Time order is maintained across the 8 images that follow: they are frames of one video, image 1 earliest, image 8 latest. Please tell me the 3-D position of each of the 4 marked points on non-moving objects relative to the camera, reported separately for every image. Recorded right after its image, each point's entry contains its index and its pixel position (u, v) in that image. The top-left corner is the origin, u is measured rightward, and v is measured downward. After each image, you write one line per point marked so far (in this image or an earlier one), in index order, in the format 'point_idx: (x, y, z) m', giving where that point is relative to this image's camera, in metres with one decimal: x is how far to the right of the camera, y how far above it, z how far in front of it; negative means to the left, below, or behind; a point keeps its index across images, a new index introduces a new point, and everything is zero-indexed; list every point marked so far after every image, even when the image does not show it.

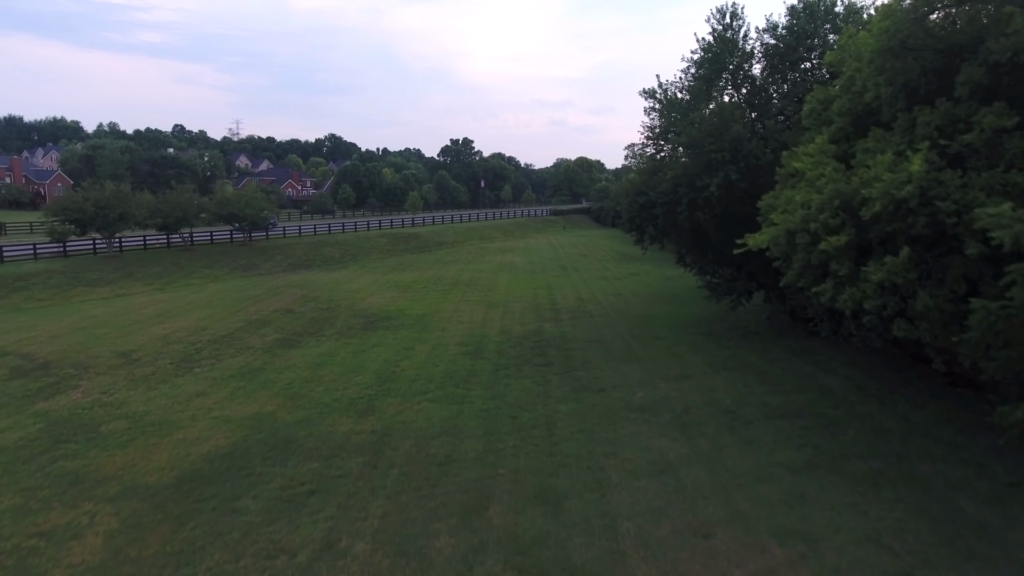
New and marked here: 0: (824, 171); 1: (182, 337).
0: (+4.9, +1.8, +9.4) m
1: (-8.9, -1.3, +16.1) m
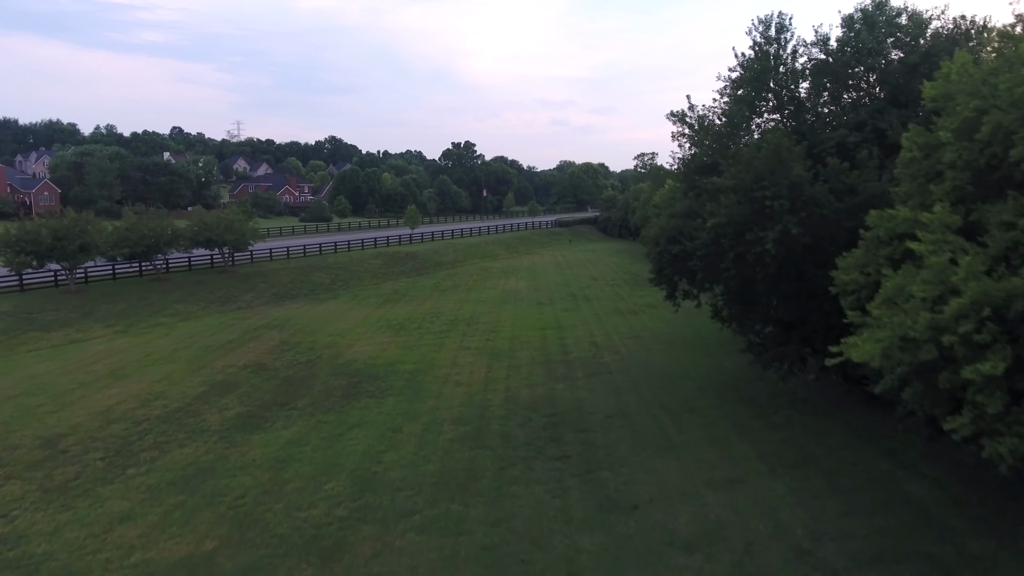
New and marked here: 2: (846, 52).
0: (+5.1, +0.4, +6.9) m
1: (-8.7, -2.8, +13.5) m
2: (+8.3, +5.9, +14.9) m
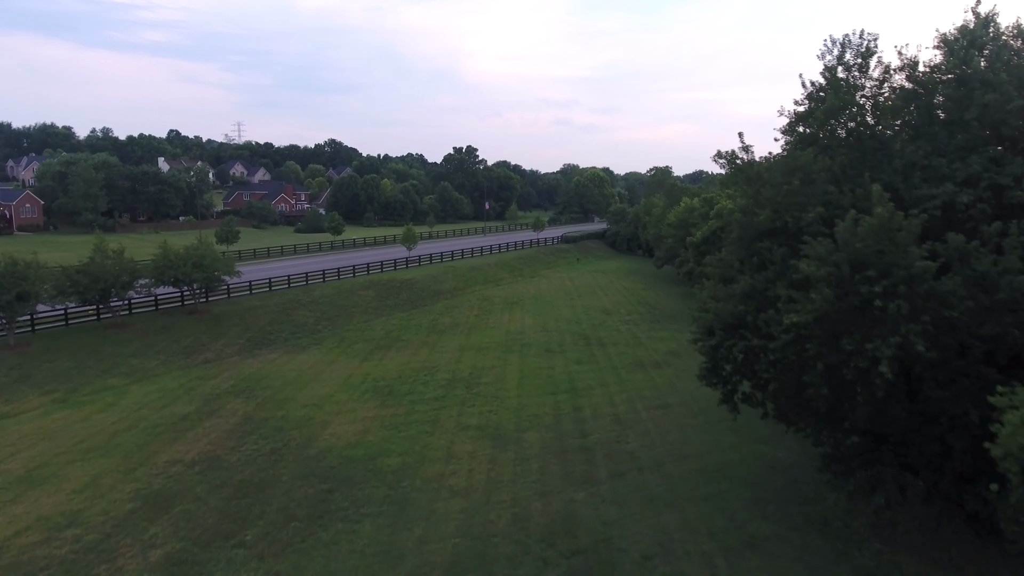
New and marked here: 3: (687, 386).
0: (+5.2, -1.5, +3.8) m
1: (-8.6, -4.6, +10.5) m
2: (+8.5, +4.1, +11.8) m
3: (+5.7, -3.2, +19.5) m
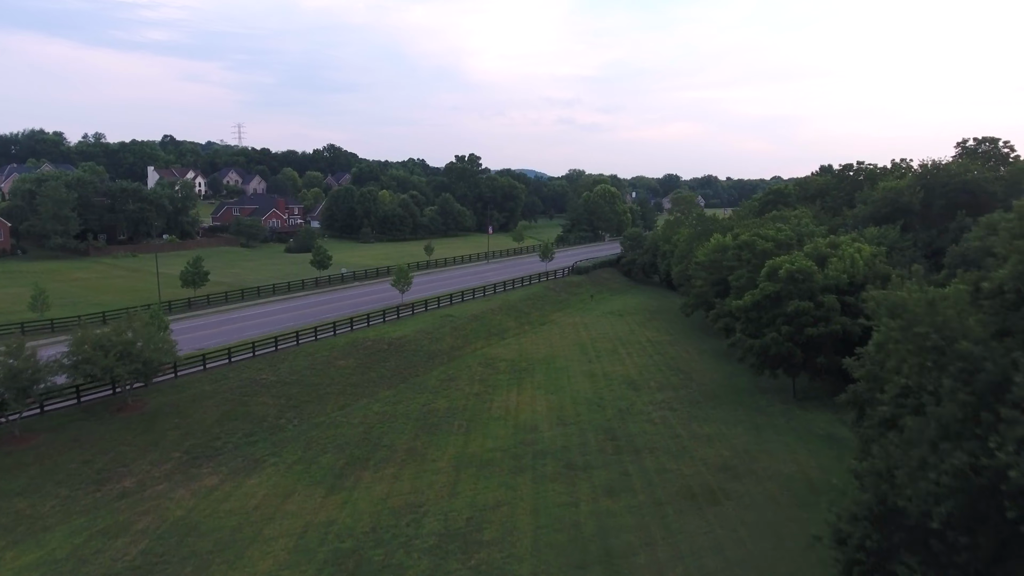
0: (+5.4, -4.5, -1.4) m
1: (-8.3, -7.6, +5.5) m
2: (+8.8, +1.0, +6.6) m
3: (+6.0, -6.3, +14.3) m
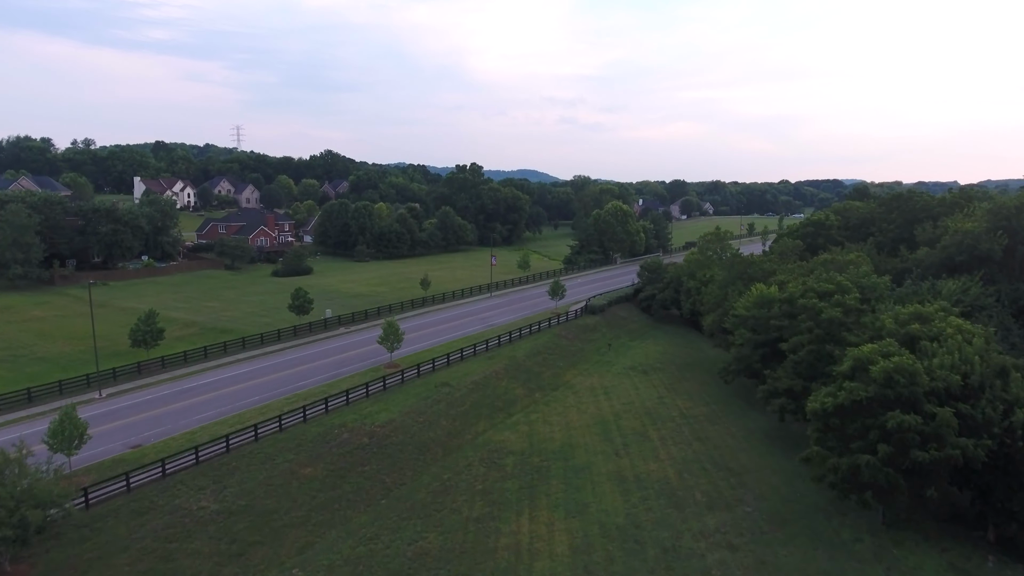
0: (+5.7, -7.7, -6.7) m
1: (-8.0, -10.8, +0.1) m
2: (+9.1, -2.1, +1.2) m
3: (+6.4, -9.4, +9.0) m
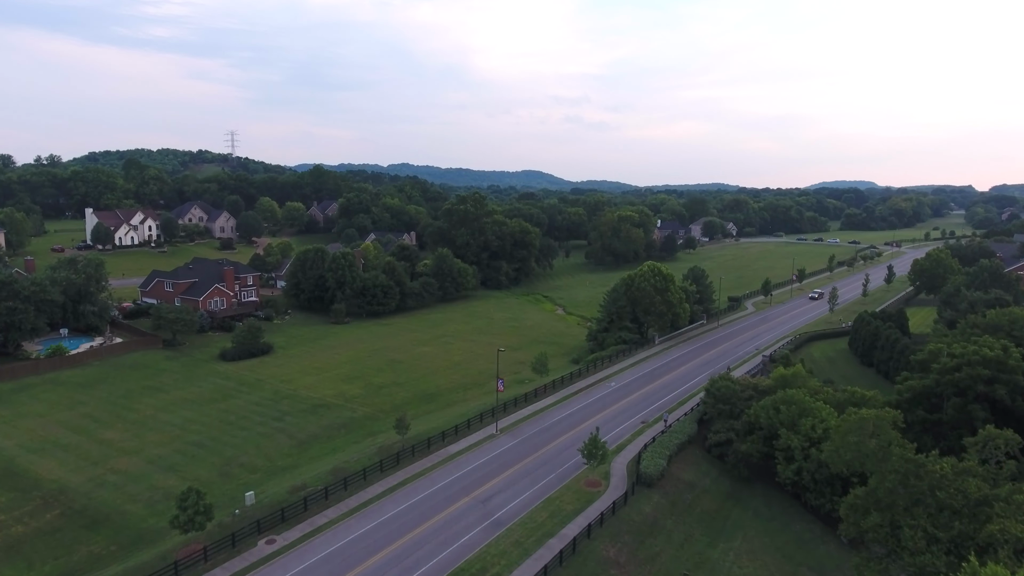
0: (+6.1, -15.8, -21.1) m
1: (-7.6, -18.8, -14.1) m
2: (+9.6, -10.2, -13.2) m
3: (+6.9, -17.5, -5.4) m
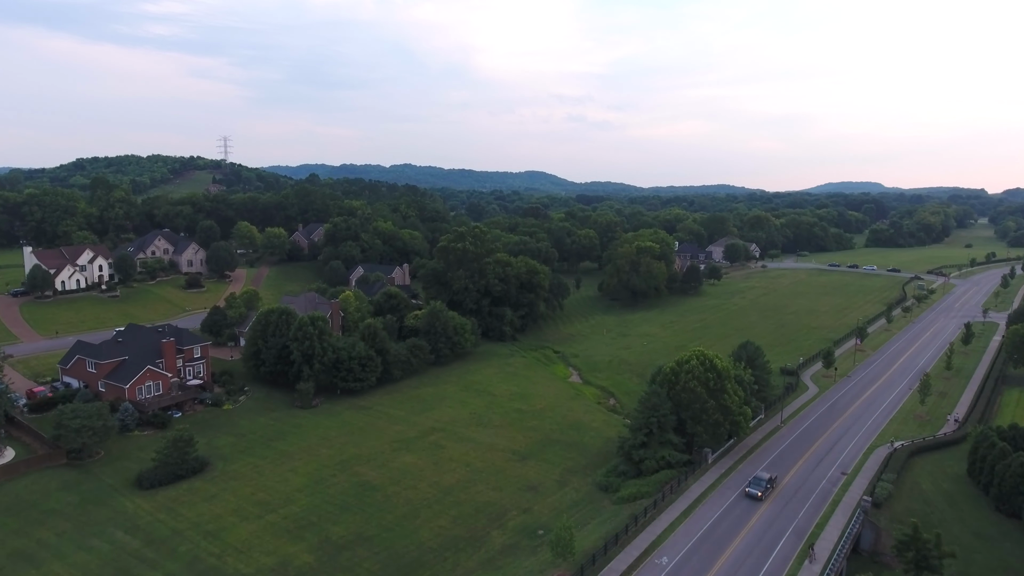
0: (+6.3, -23.1, -34.1) m
1: (-7.3, -26.1, -27.1) m
2: (+9.8, -17.6, -26.2) m
3: (+7.1, -24.8, -18.4) m
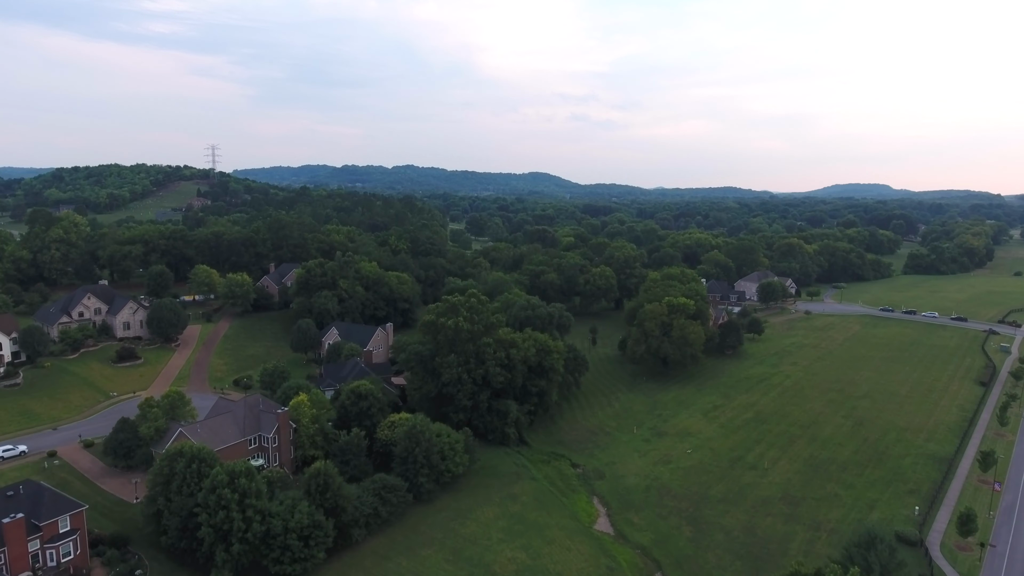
0: (+6.3, -33.0, -51.8) m
1: (-7.3, -35.9, -44.7) m
2: (+9.9, -27.4, -43.9) m
3: (+7.2, -34.6, -36.1) m
